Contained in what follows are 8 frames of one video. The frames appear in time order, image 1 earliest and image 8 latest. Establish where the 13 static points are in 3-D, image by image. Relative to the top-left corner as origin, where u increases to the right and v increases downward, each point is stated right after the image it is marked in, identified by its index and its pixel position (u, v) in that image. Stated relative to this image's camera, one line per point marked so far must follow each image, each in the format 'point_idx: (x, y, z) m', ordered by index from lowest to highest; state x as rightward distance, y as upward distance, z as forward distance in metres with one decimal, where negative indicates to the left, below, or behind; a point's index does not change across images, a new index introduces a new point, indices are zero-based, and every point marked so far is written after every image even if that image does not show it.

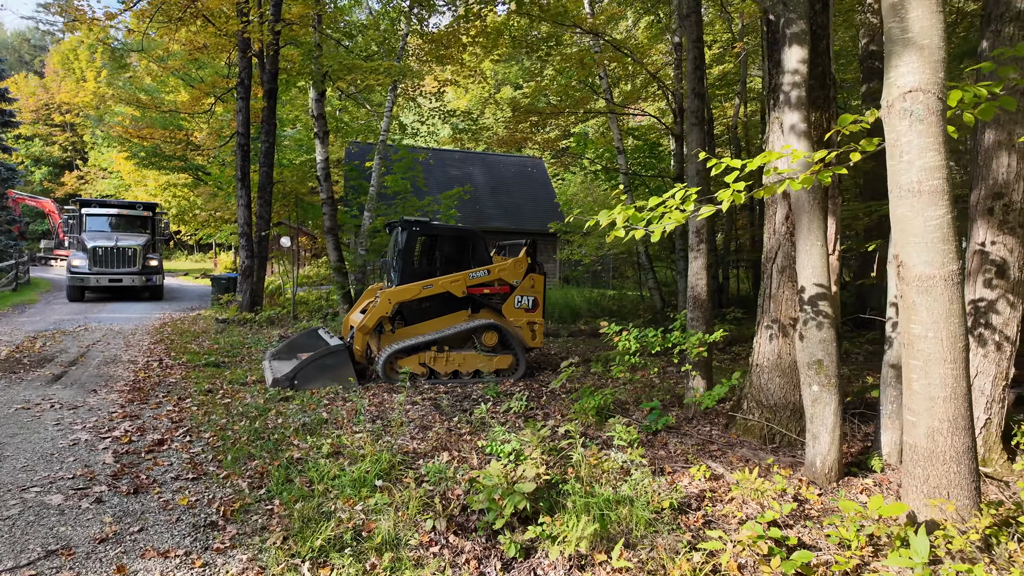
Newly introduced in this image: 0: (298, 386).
0: (-2.3, -1.1, +6.3) m
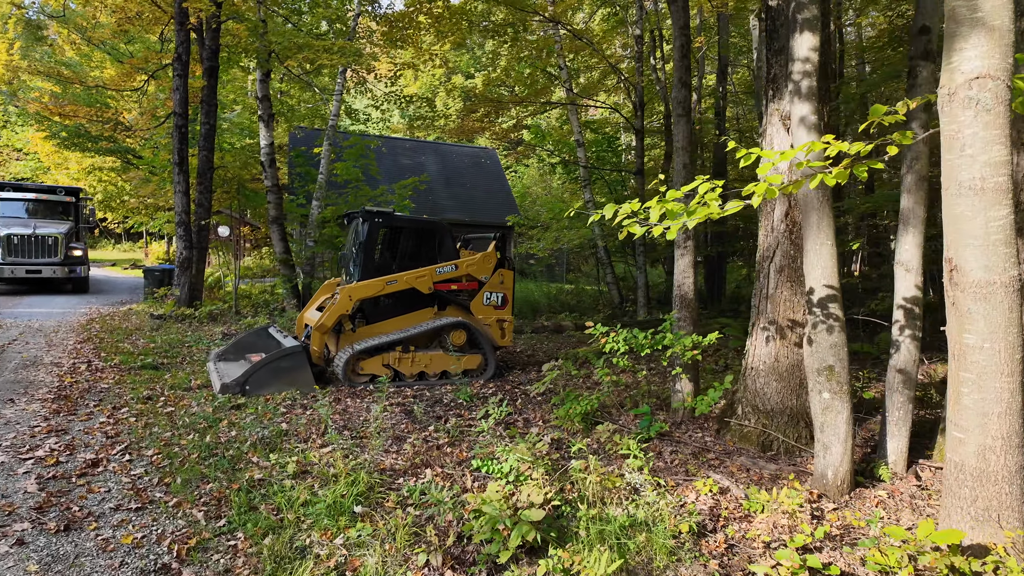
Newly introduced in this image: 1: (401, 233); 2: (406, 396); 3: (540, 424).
0: (-2.5, -1.0, +5.7) m
1: (-1.3, +0.7, +7.1) m
2: (-1.0, -1.1, +6.0) m
3: (+0.2, -1.1, +4.7) m
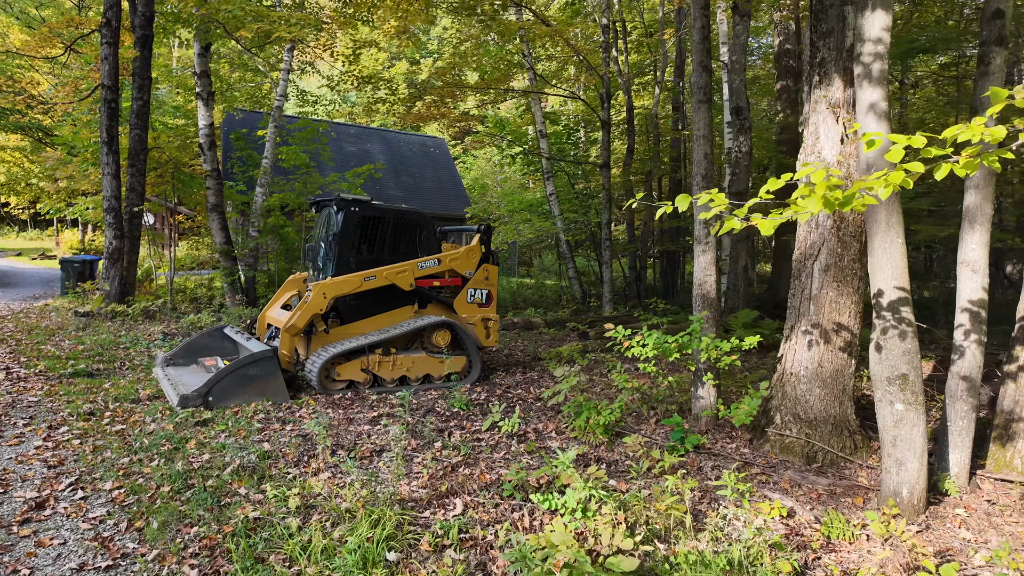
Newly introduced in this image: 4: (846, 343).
0: (-2.5, -1.0, +5.0) m
1: (-1.4, +0.7, +6.5) m
2: (-1.1, -1.1, +5.4) m
3: (+0.3, -1.1, +4.3) m
4: (+2.1, -0.4, +3.8) m
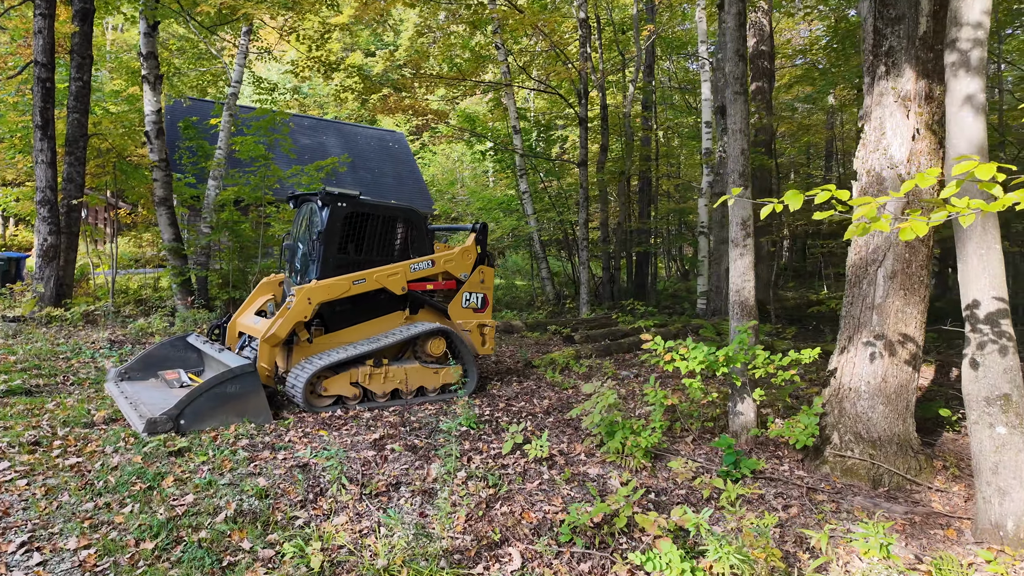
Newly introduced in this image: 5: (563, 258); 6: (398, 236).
0: (-2.4, -1.0, +4.3) m
1: (-1.4, +0.7, +5.9) m
2: (-1.0, -1.1, +4.9) m
3: (+0.5, -1.1, +3.8) m
4: (+2.4, -0.4, +3.5) m
5: (+1.4, +0.8, +16.0) m
6: (-1.2, +0.5, +6.1) m
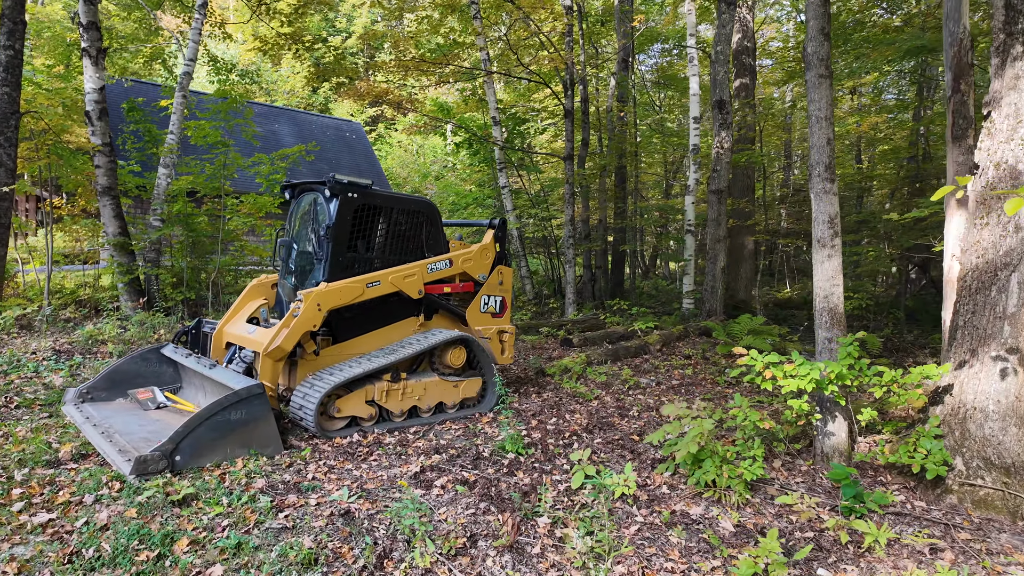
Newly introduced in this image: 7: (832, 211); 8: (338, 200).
0: (-2.0, -1.1, +3.5) m
1: (-1.2, +0.6, +5.2) m
2: (-0.6, -1.2, +4.2) m
3: (+1.0, -1.2, +3.3) m
4: (+2.8, -0.4, +3.1) m
5: (+0.7, +0.8, +15.5) m
6: (-0.9, +0.5, +5.4) m
7: (+2.1, +0.5, +3.9) m
8: (-1.4, +0.7, +4.8) m
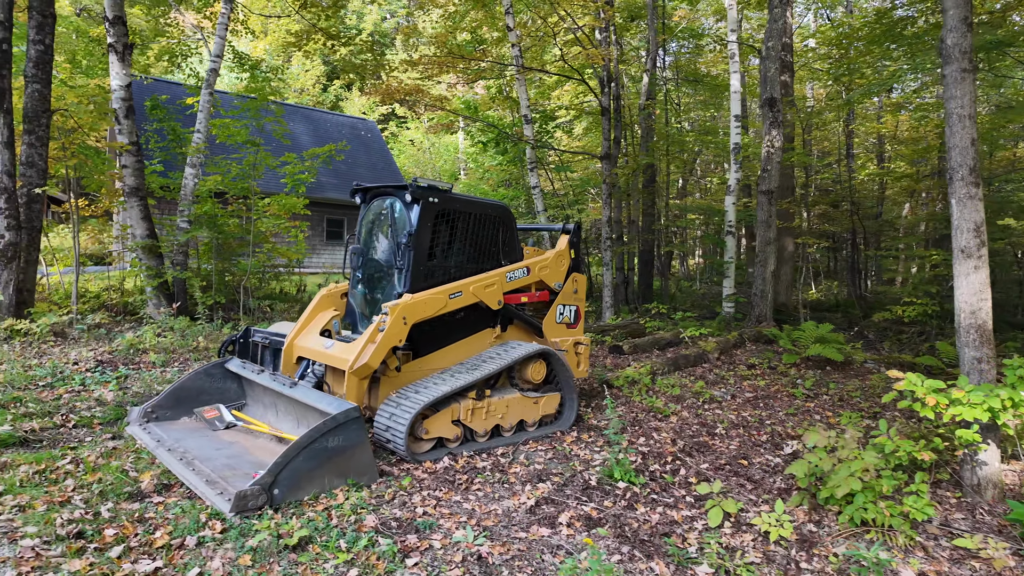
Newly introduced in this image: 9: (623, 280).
0: (-1.3, -1.2, +3.2) m
1: (-0.4, +0.6, +4.8) m
2: (+0.1, -1.2, +3.9) m
3: (+1.7, -1.3, +3.0) m
4: (+3.6, -0.5, +2.8) m
5: (+1.4, +0.8, +15.1) m
6: (-0.2, +0.4, +5.1) m
7: (+2.8, +0.4, +3.6) m
8: (-0.7, +0.6, +4.5) m
9: (+2.5, +0.2, +13.3) m
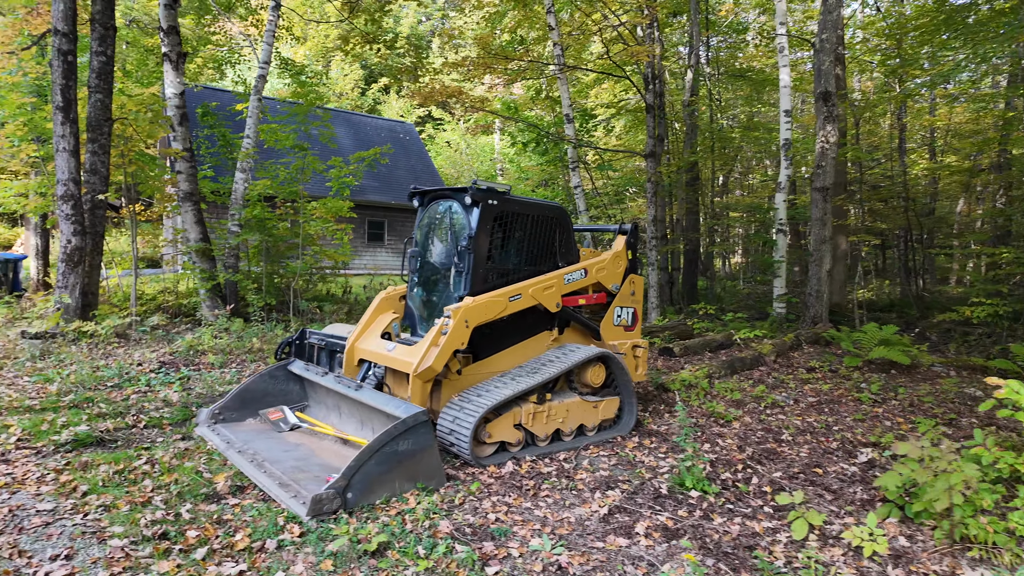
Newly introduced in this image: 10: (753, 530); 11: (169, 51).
0: (-0.9, -1.2, +3.2) m
1: (0.0, +0.5, +4.8) m
2: (+0.5, -1.3, +3.8) m
3: (+2.1, -1.3, +2.8) m
4: (+3.9, -0.5, +2.5) m
5: (+2.5, +0.8, +15.0) m
6: (+0.3, +0.4, +5.0) m
7: (+3.2, +0.4, +3.3) m
8: (-0.2, +0.6, +4.5) m
9: (+3.5, +0.2, +13.1) m
10: (+1.3, -1.3, +3.2) m
11: (-5.7, +4.0, +10.0) m
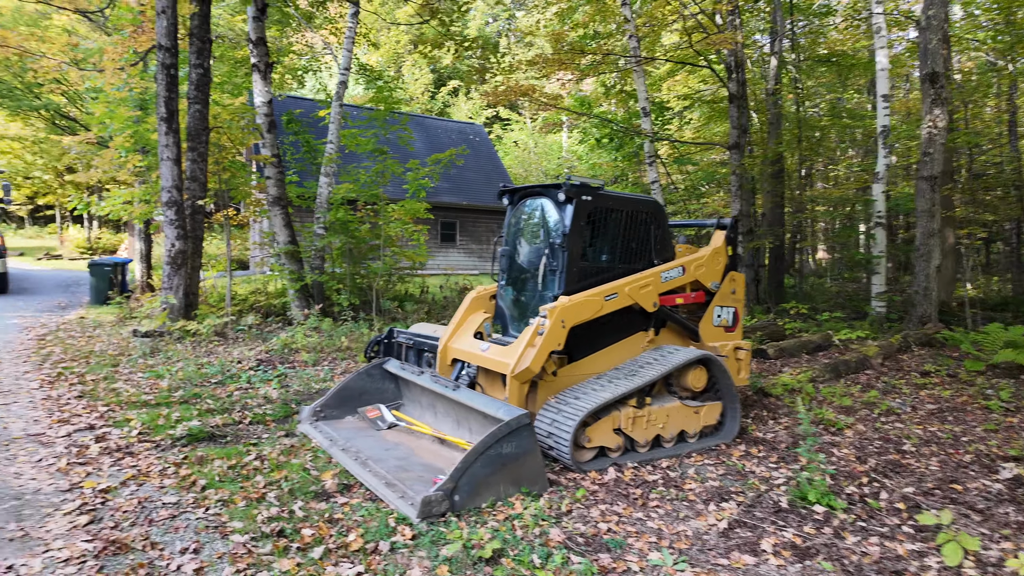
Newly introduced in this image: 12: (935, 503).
0: (-0.3, -1.2, +3.2) m
1: (+0.8, +0.6, +4.6) m
2: (+1.2, -1.2, +3.6) m
3: (+2.6, -1.3, +2.5) m
4: (+4.4, -0.5, +2.0) m
5: (+4.3, +0.8, +14.5) m
6: (+1.1, +0.4, +4.8) m
7: (+3.8, +0.4, +2.8) m
8: (+0.5, +0.6, +4.3) m
9: (+5.1, +0.2, +12.5) m
10: (+1.9, -1.3, +2.9) m
11: (-4.4, +4.0, +10.4) m
12: (+2.5, -1.3, +3.5) m
